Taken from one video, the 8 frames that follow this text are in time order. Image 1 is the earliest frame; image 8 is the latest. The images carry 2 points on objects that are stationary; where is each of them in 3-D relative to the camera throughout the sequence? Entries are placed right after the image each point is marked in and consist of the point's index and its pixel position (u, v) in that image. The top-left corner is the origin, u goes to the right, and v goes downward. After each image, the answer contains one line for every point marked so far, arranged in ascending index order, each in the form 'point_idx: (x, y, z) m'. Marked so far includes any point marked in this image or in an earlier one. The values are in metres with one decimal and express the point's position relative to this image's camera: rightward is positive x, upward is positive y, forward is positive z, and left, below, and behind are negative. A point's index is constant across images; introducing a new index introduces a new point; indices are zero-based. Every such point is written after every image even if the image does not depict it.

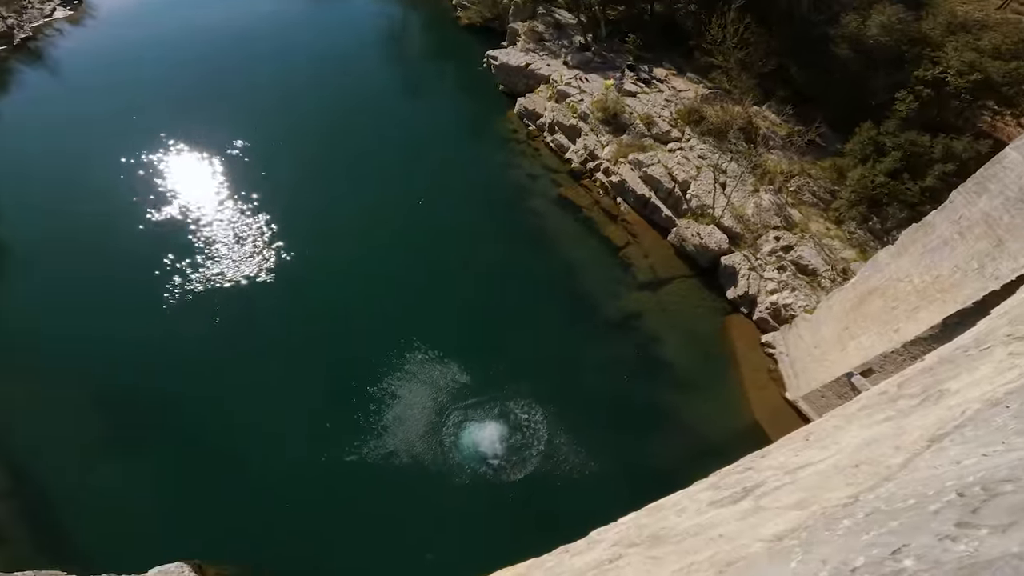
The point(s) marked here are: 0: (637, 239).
0: (+4.4, +1.8, +18.4) m
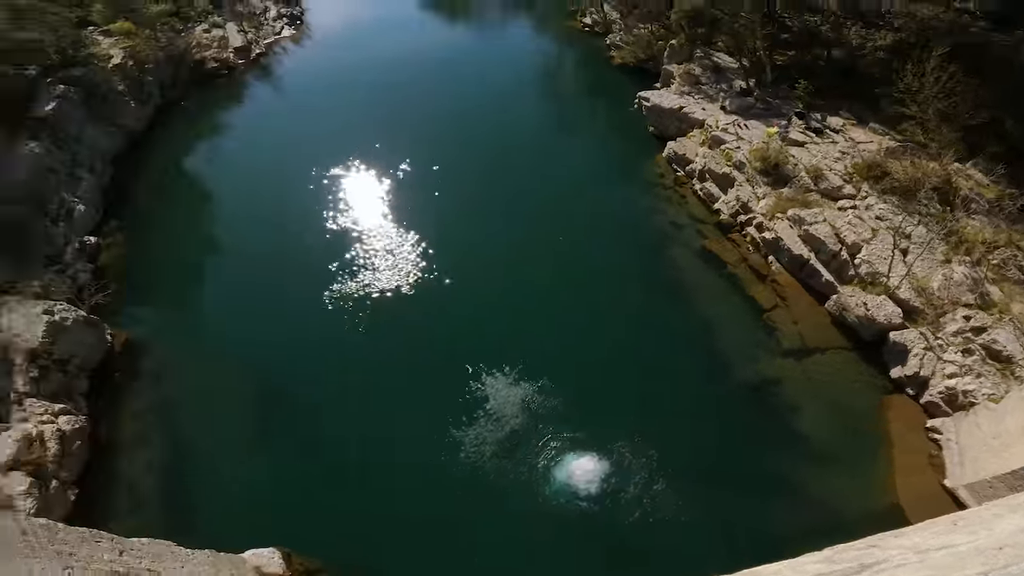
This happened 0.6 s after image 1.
0: (+8.5, -0.4, +16.7) m
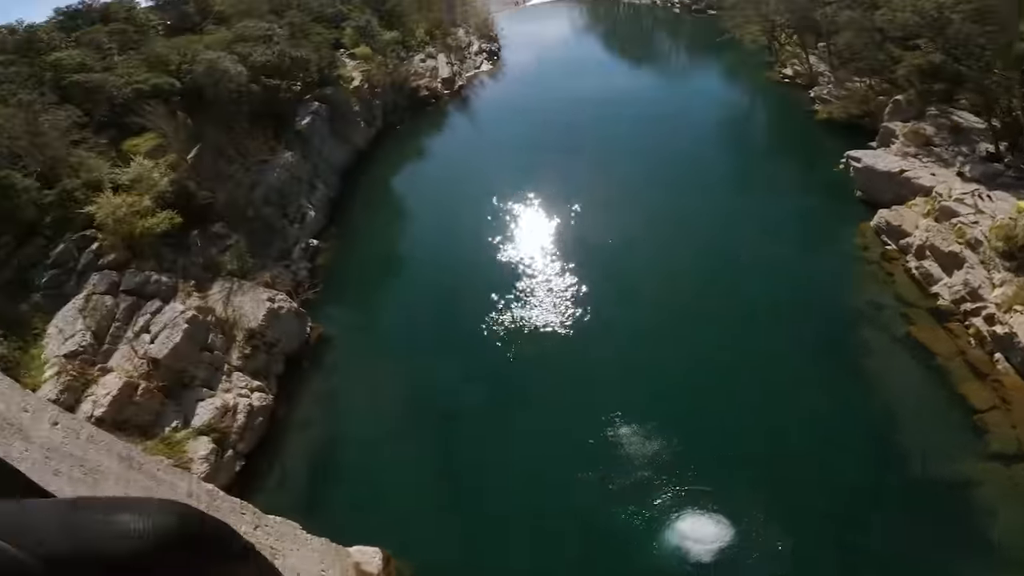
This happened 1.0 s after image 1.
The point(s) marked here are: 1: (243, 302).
0: (+12.3, -3.5, +13.3) m
1: (-6.4, -0.6, +13.5) m
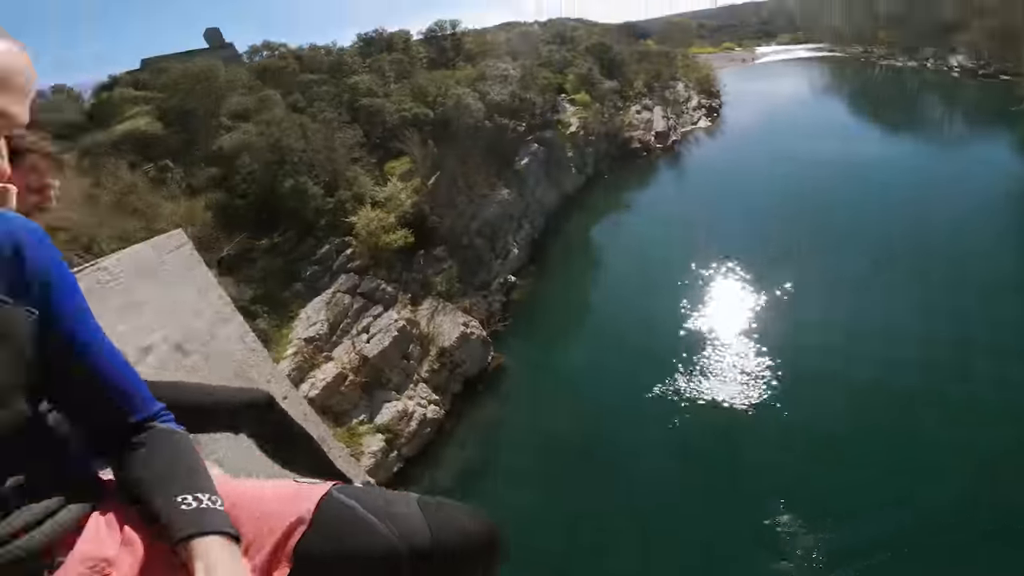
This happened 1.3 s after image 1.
0: (+14.9, -7.5, +8.6) m
1: (-1.8, -1.0, +14.5) m
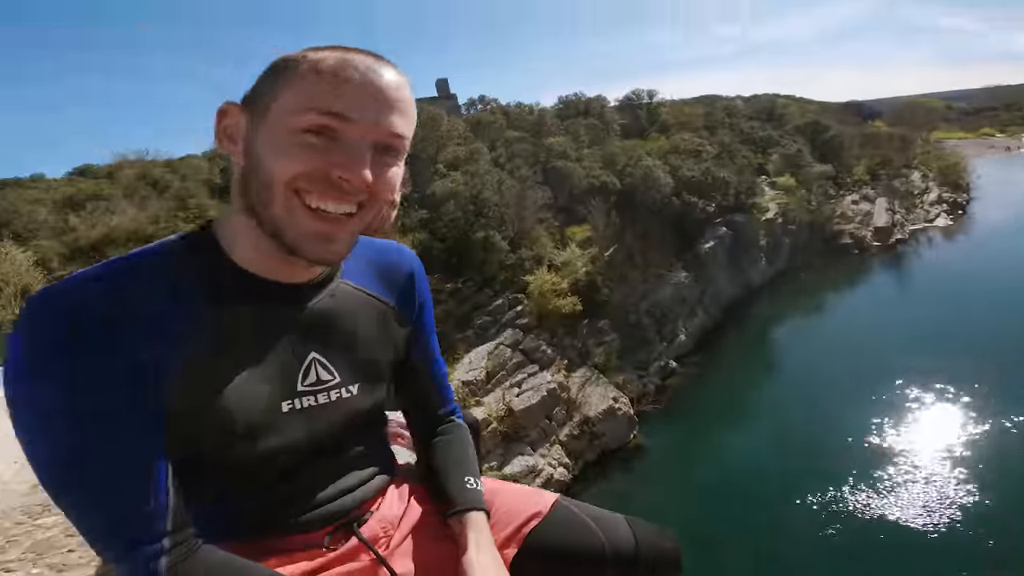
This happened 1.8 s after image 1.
0: (+14.9, -11.3, +3.4) m
1: (+2.1, -2.8, +14.4) m
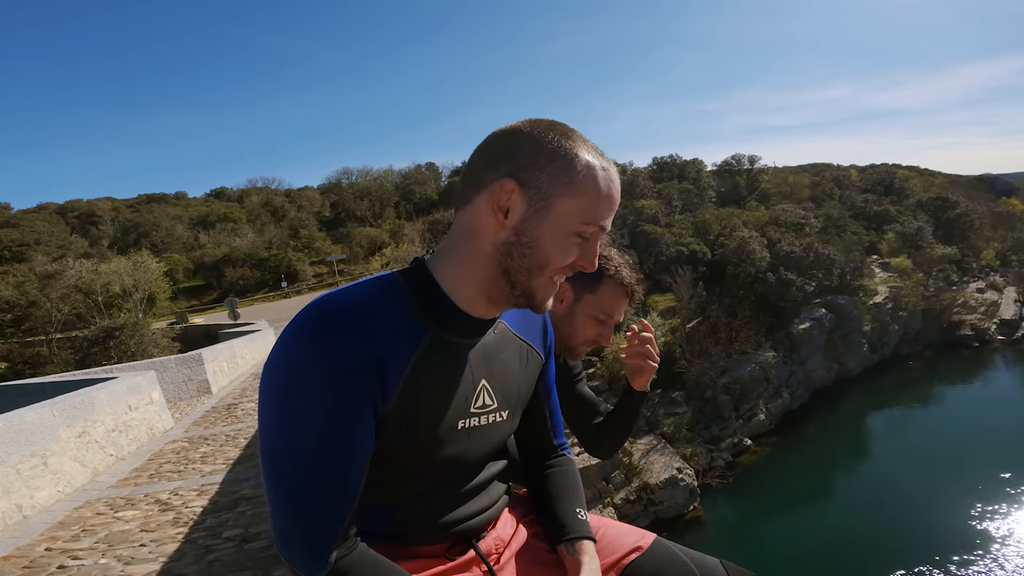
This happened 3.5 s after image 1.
0: (+13.8, -13.2, +0.6) m
1: (+3.8, -4.6, +14.1) m
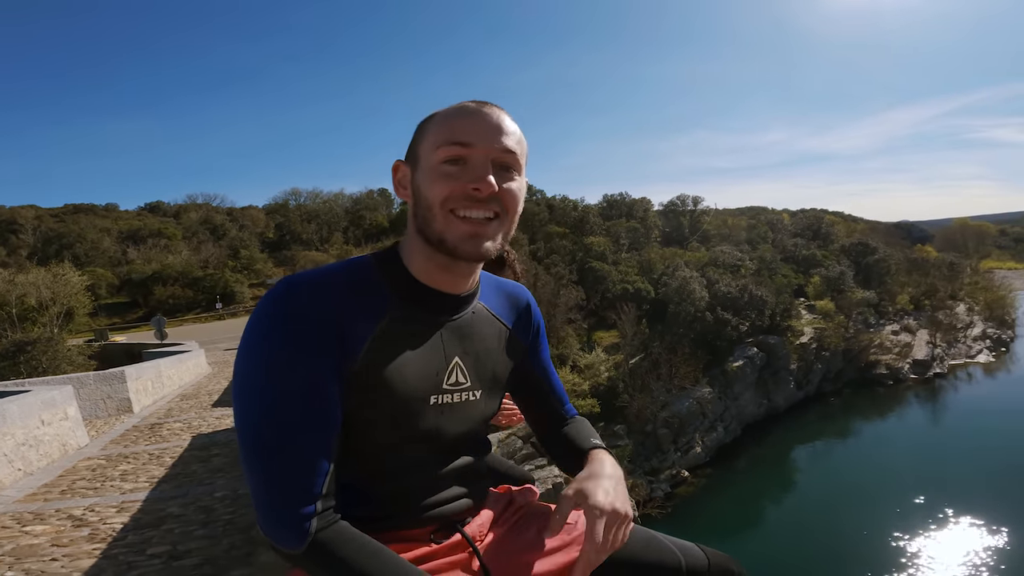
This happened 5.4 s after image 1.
0: (+13.2, -13.7, +1.2) m
1: (+2.3, -5.5, +14.1) m
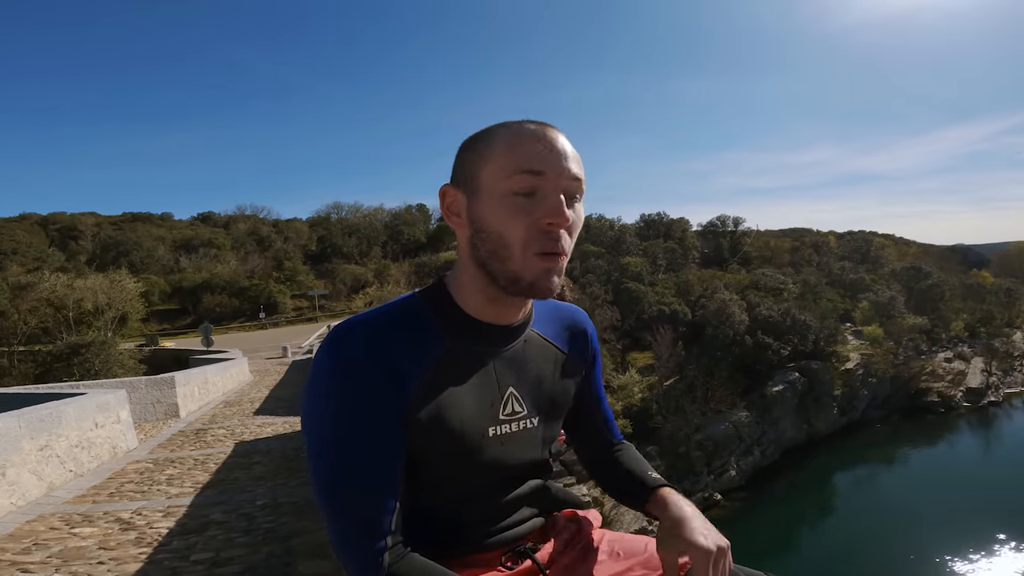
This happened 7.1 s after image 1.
0: (+13.0, -14.1, -0.1) m
1: (+3.1, -6.0, +13.8) m
